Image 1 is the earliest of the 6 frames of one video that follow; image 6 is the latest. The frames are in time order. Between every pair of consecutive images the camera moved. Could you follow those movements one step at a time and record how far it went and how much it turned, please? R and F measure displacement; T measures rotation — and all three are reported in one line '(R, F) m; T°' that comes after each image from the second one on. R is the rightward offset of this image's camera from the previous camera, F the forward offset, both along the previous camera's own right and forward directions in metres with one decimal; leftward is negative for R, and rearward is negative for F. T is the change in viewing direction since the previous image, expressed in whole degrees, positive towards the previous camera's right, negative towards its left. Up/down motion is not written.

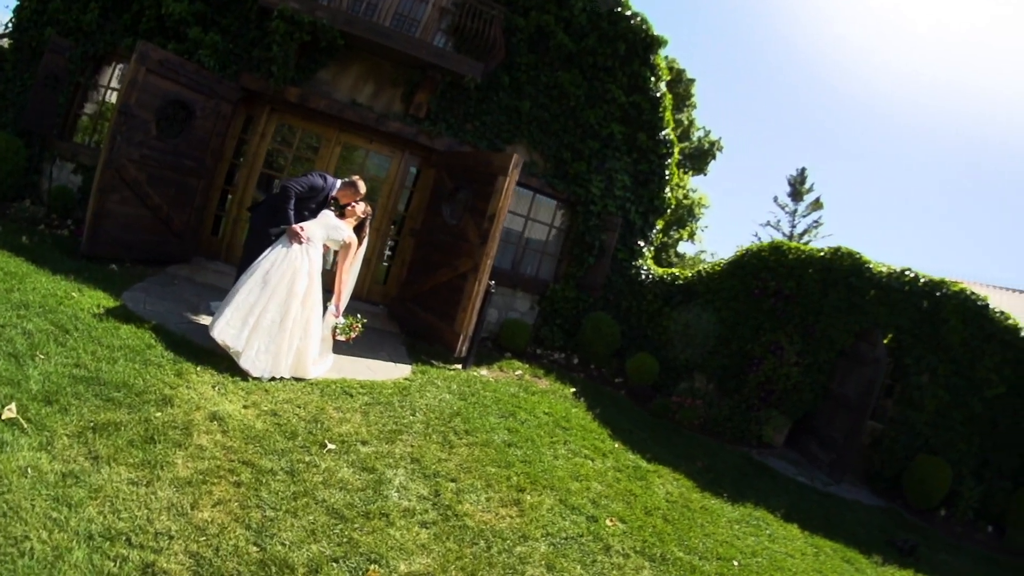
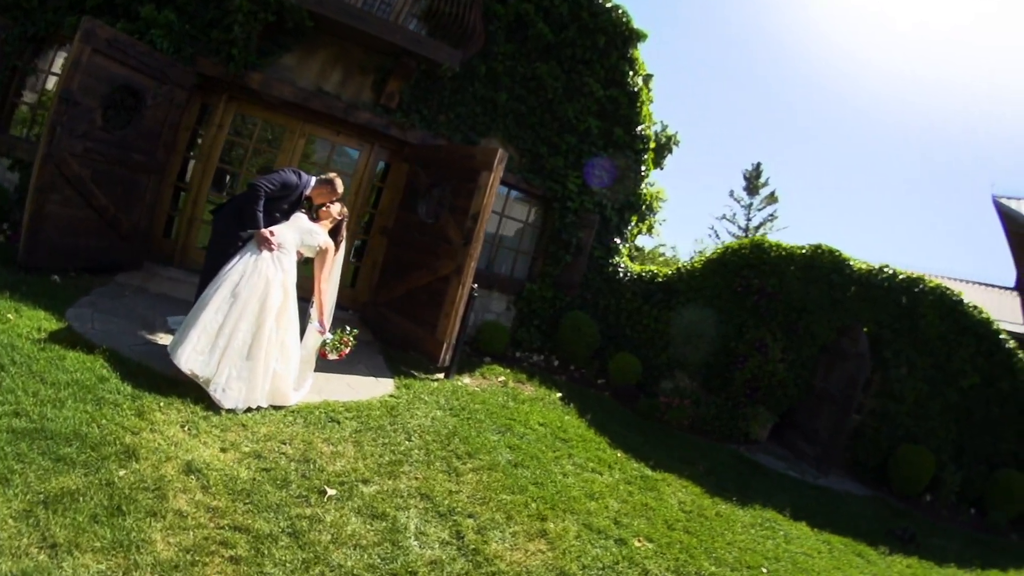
(-0.4, +0.5) m; +4°
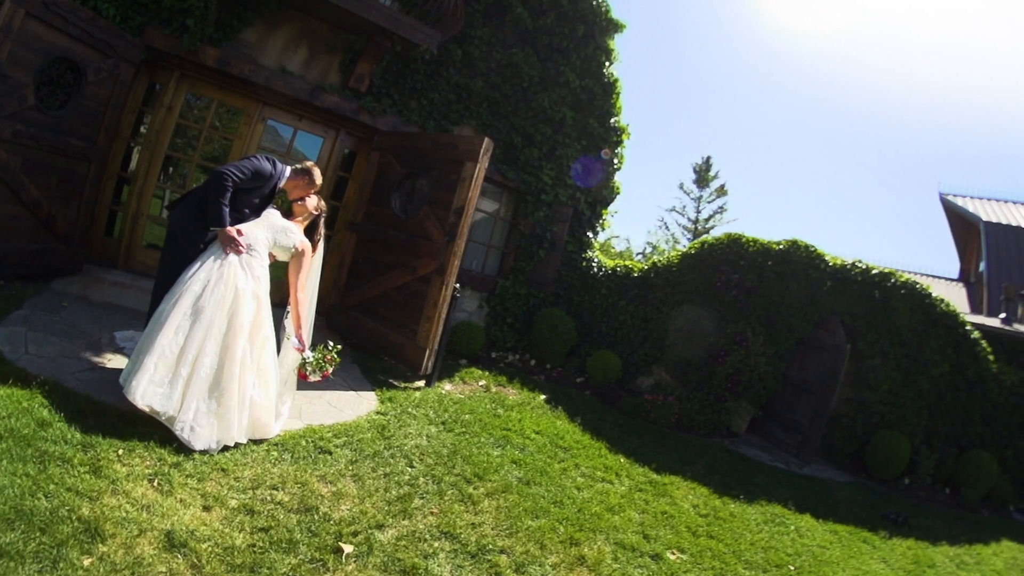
(-0.4, +0.5) m; +5°
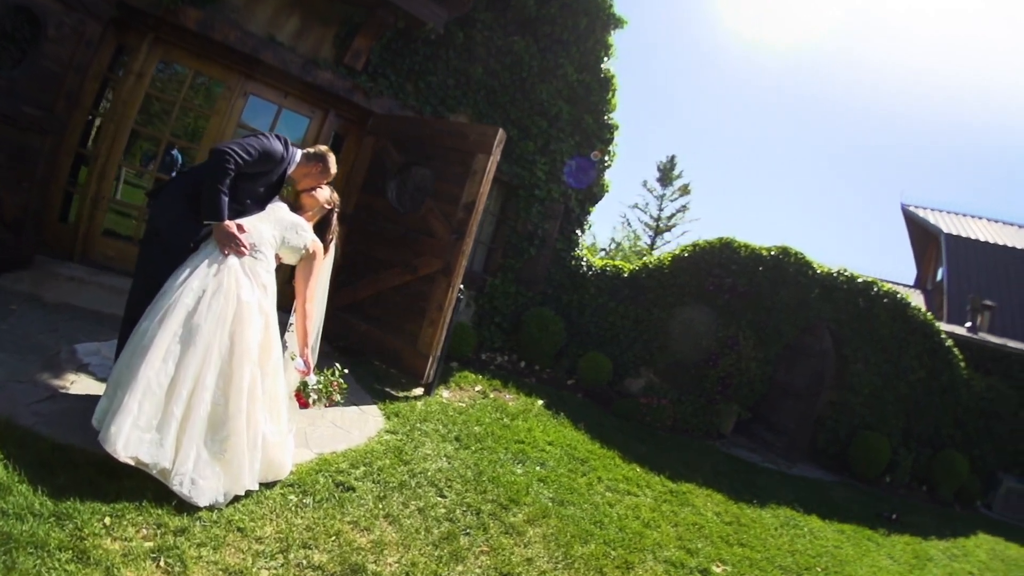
(-0.5, +0.5) m; +5°
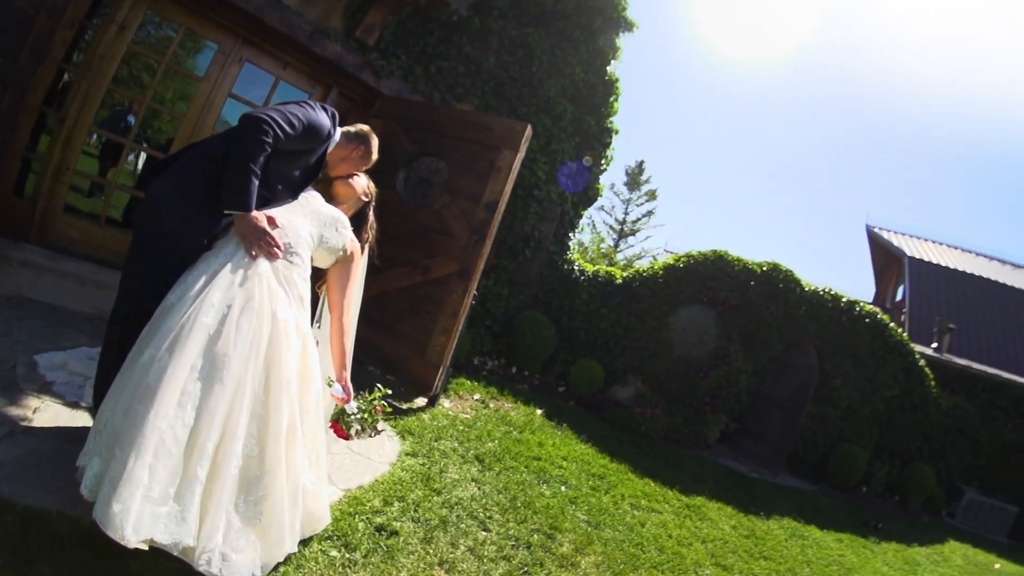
(-0.5, +0.4) m; +4°
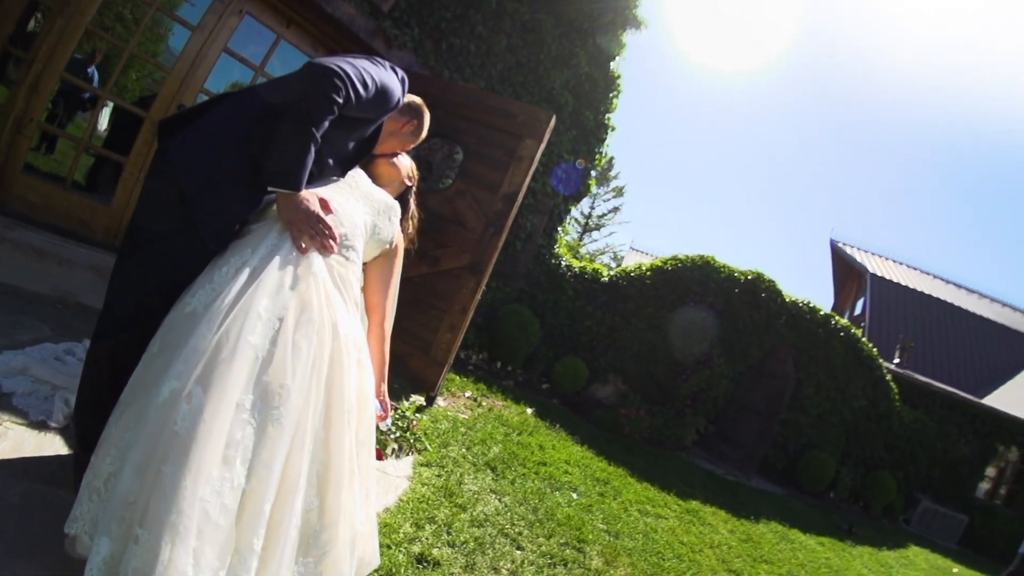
(-0.4, +0.3) m; +4°
